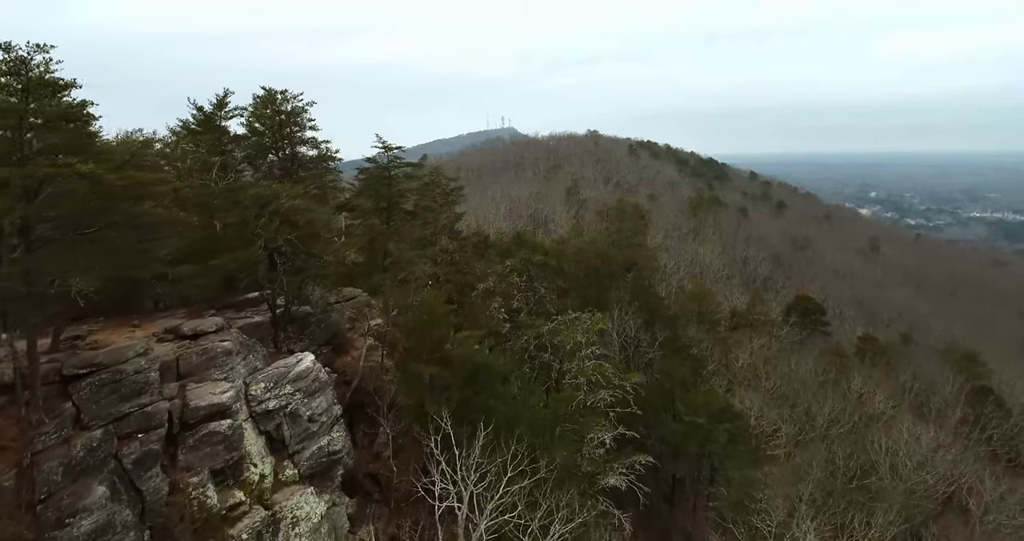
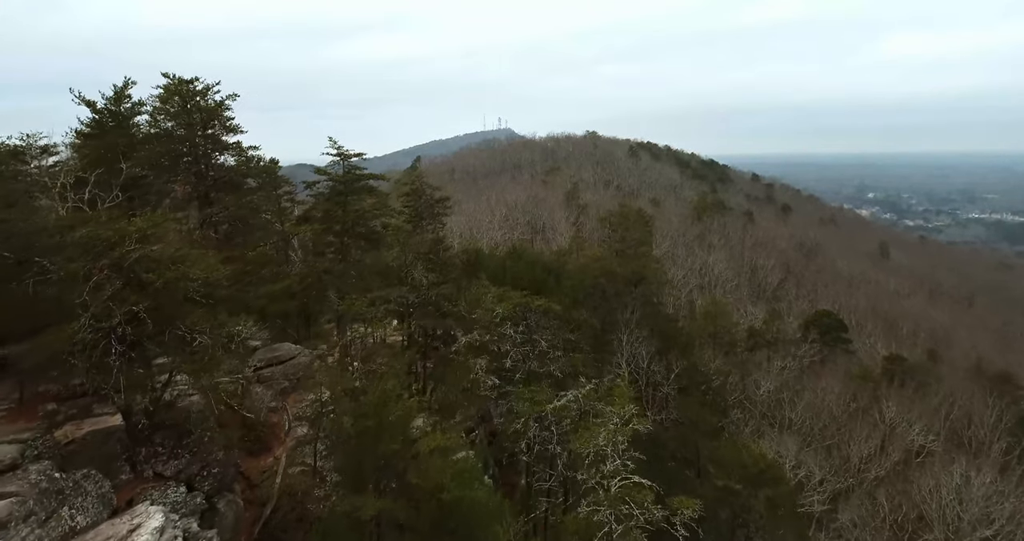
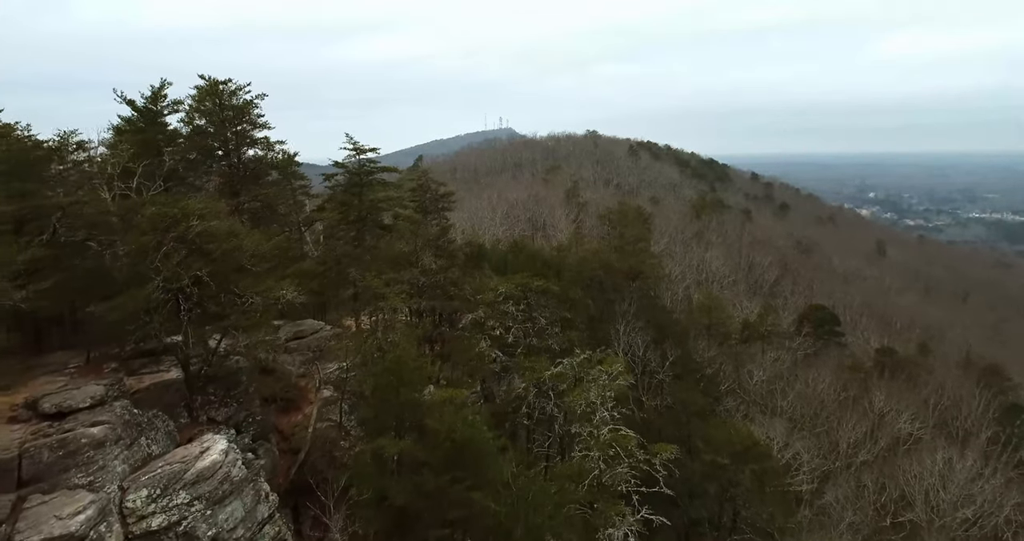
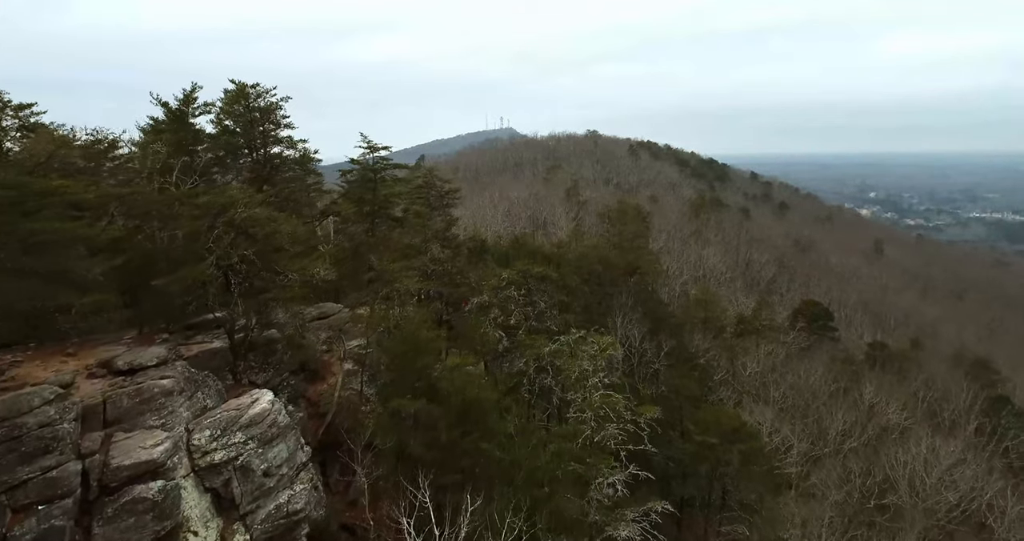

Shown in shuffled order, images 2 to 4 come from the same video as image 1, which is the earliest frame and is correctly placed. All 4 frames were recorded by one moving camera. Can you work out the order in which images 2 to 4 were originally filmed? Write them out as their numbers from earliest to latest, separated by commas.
4, 3, 2
